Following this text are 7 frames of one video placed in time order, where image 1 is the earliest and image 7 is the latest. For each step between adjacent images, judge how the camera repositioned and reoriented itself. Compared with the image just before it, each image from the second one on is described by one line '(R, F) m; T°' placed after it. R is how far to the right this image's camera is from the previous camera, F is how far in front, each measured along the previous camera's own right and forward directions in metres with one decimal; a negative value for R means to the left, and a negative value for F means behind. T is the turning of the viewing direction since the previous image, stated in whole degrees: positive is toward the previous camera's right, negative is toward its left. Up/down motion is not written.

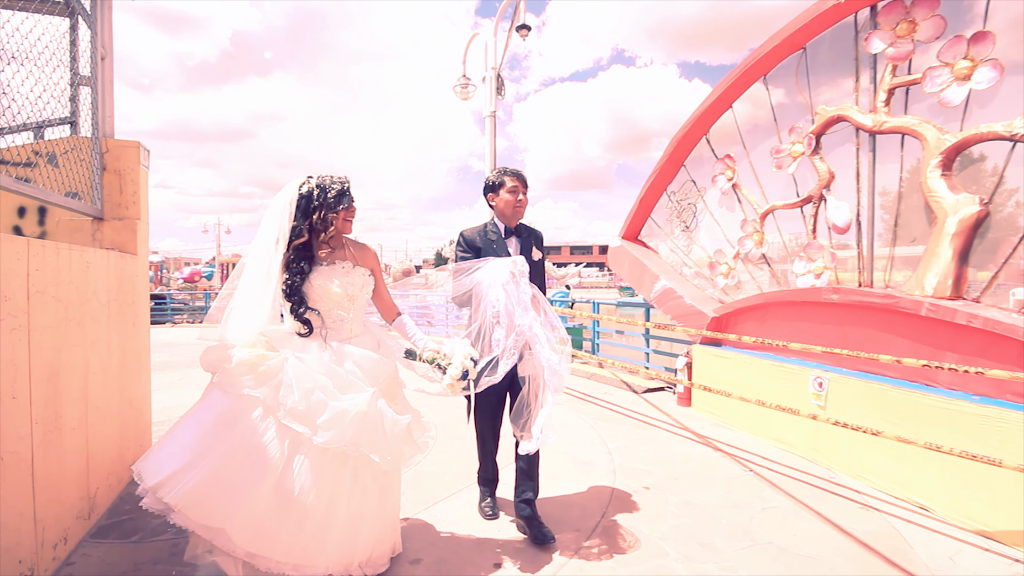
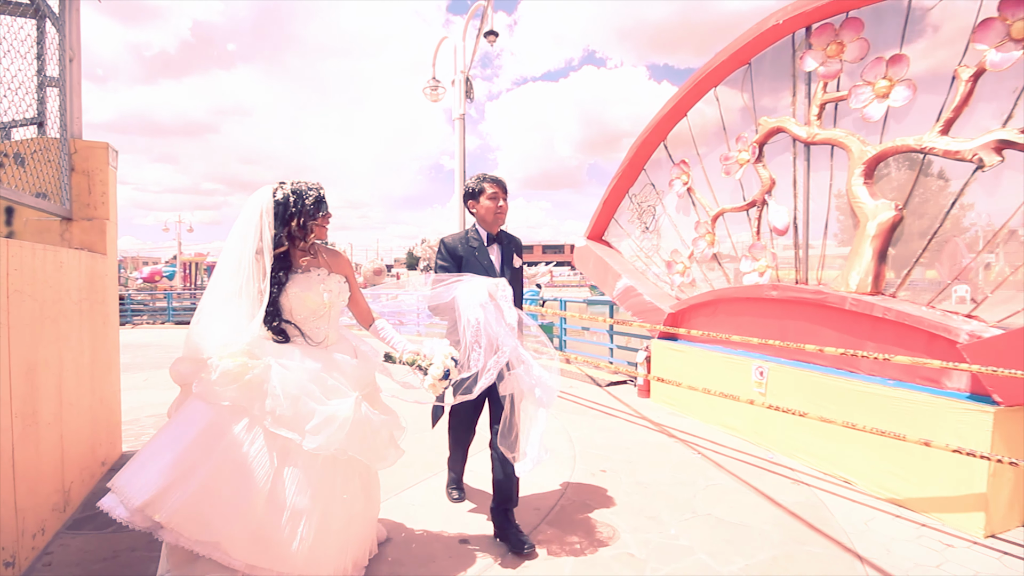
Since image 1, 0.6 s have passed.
(+0.3, -0.2) m; +1°
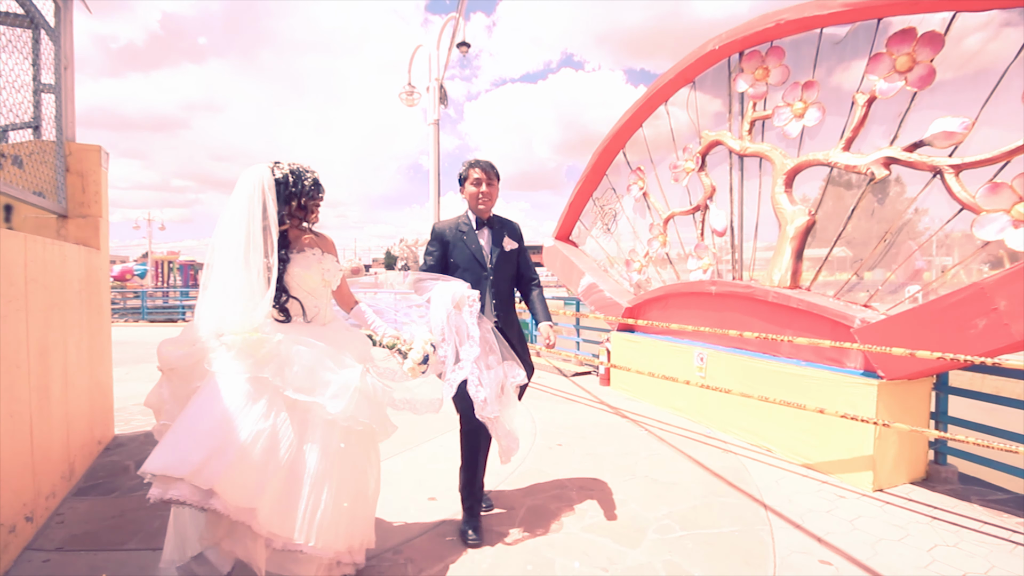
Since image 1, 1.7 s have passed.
(+0.1, -0.4) m; +3°
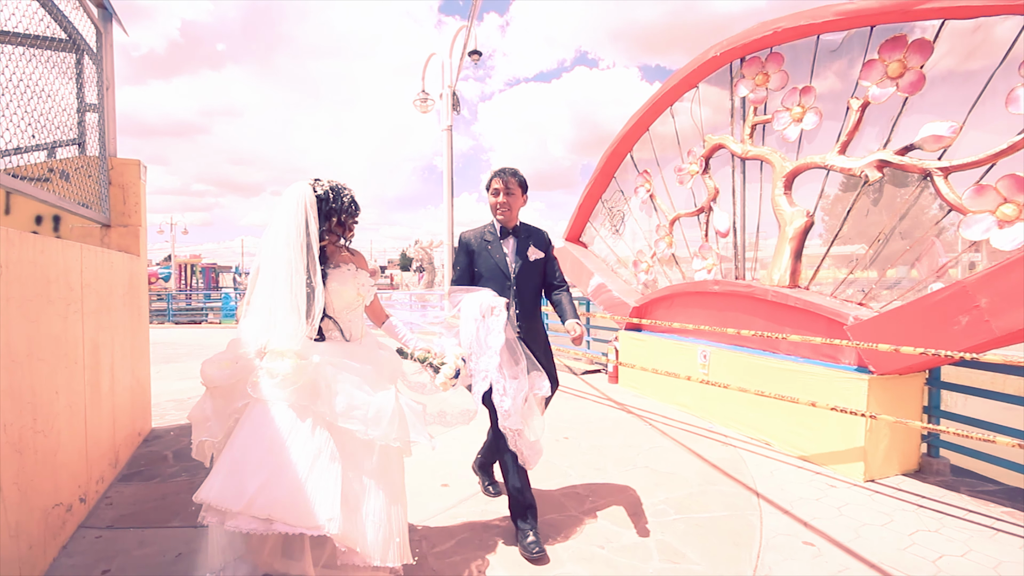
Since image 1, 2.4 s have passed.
(+0.1, -0.2) m; -2°
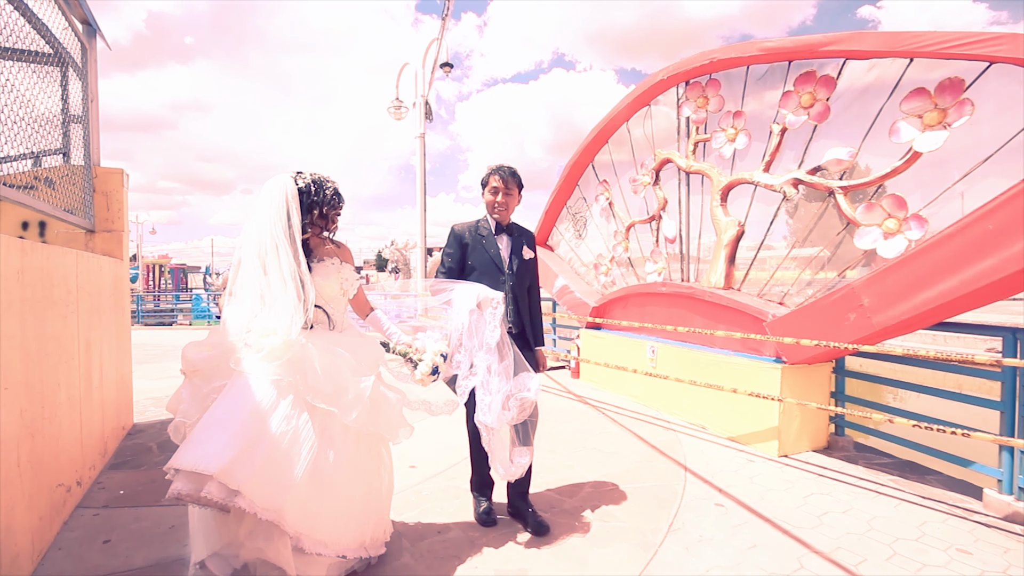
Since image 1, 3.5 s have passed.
(+0.1, -0.4) m; +3°
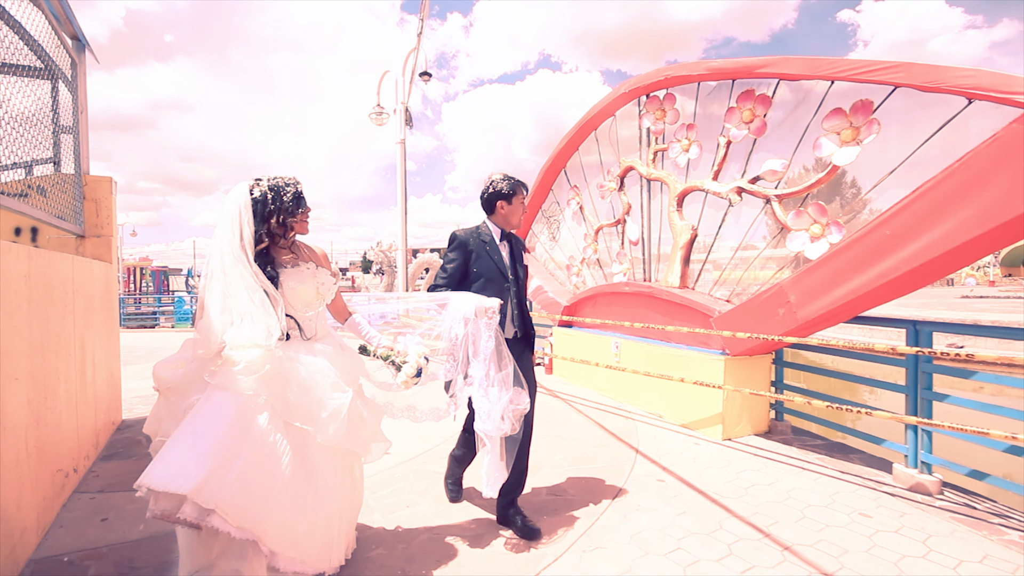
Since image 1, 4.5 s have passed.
(+0.2, -0.3) m; +1°
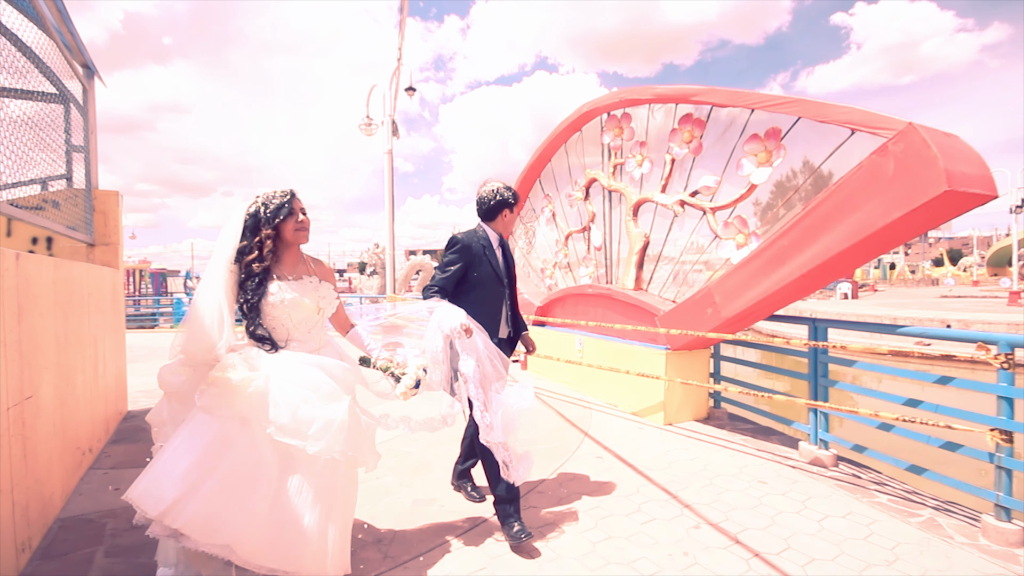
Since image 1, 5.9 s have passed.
(+0.3, -0.5) m; 0°
